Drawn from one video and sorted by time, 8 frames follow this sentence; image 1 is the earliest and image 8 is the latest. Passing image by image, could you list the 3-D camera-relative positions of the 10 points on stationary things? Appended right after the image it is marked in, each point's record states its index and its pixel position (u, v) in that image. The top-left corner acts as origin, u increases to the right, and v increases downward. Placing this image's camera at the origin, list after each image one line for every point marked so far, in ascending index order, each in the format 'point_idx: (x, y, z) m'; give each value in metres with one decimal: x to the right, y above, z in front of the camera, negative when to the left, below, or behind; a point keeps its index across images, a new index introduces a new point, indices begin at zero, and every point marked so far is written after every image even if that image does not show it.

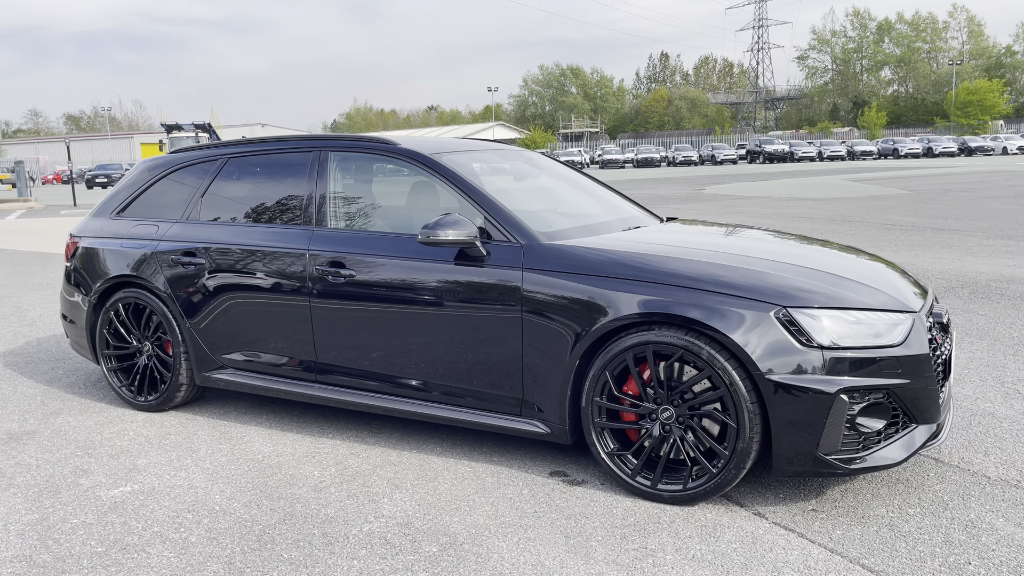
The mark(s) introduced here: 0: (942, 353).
0: (+1.6, -0.2, +3.2) m
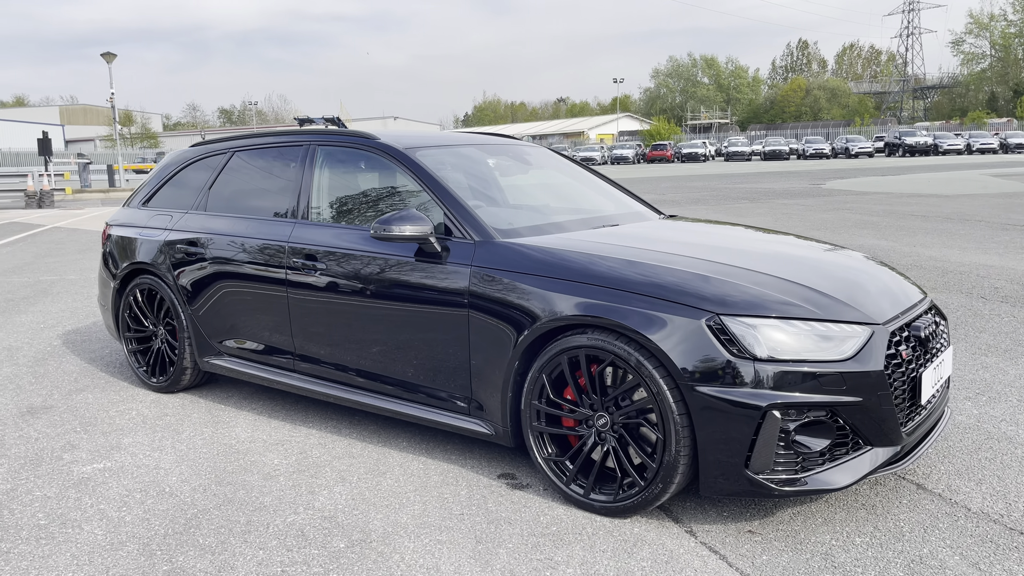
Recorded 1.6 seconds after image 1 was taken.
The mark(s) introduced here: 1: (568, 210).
0: (+1.4, -0.3, +2.9) m
1: (+0.2, +0.4, +4.2) m
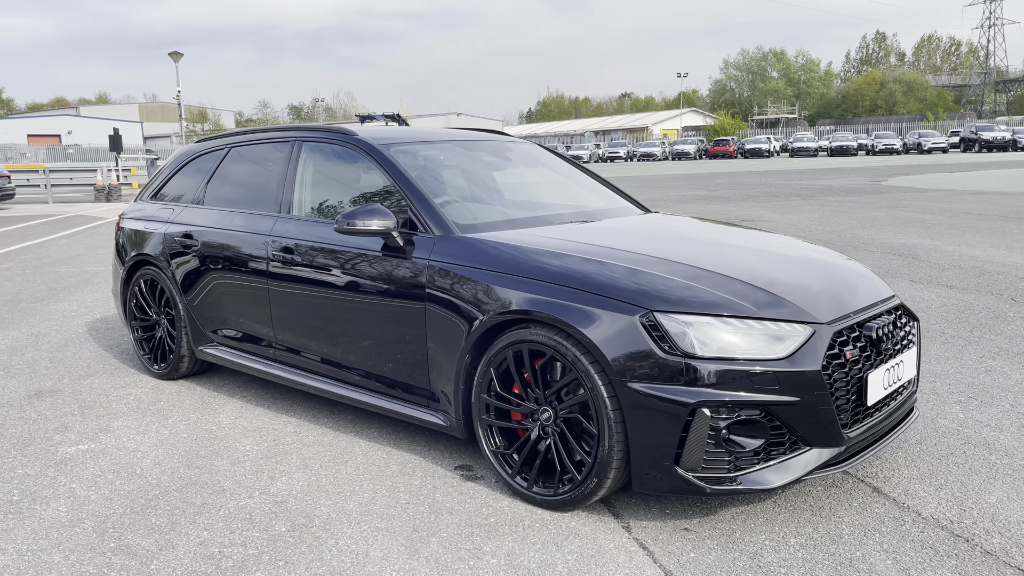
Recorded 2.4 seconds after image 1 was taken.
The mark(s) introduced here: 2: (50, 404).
0: (+1.2, -0.3, +2.9) m
1: (+0.1, +0.4, +4.2) m
2: (-2.4, -0.6, +4.4) m
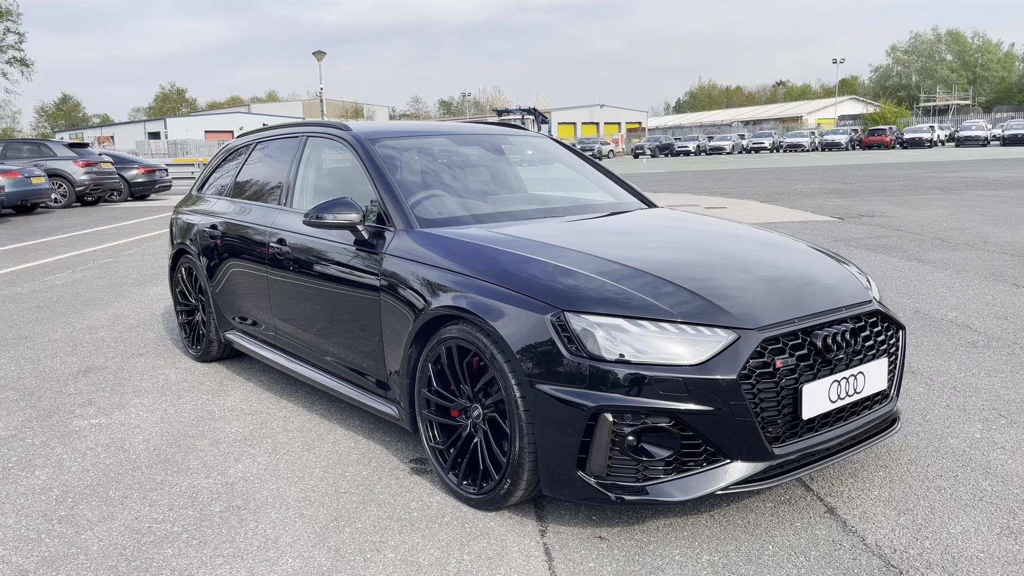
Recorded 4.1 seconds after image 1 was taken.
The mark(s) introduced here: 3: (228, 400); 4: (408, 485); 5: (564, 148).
0: (+0.9, -0.3, +2.7) m
1: (+0.1, +0.4, +4.1) m
2: (-2.4, -0.5, +4.7) m
3: (-1.5, -0.6, +4.3) m
4: (-0.4, -0.7, +3.2) m
5: (+0.2, +0.8, +4.9) m
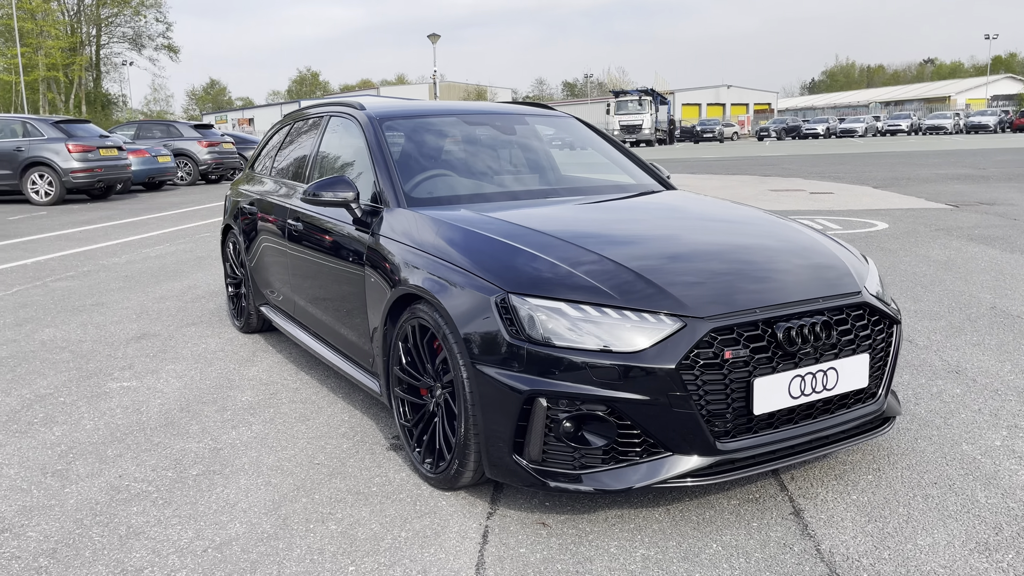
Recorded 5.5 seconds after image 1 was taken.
0: (+0.7, -0.3, +2.5) m
1: (+0.1, +0.5, +4.1) m
2: (-2.2, -0.4, +5.0) m
3: (-1.4, -0.4, +4.5) m
4: (-0.5, -0.7, +3.2) m
5: (+0.4, +0.9, +4.8) m
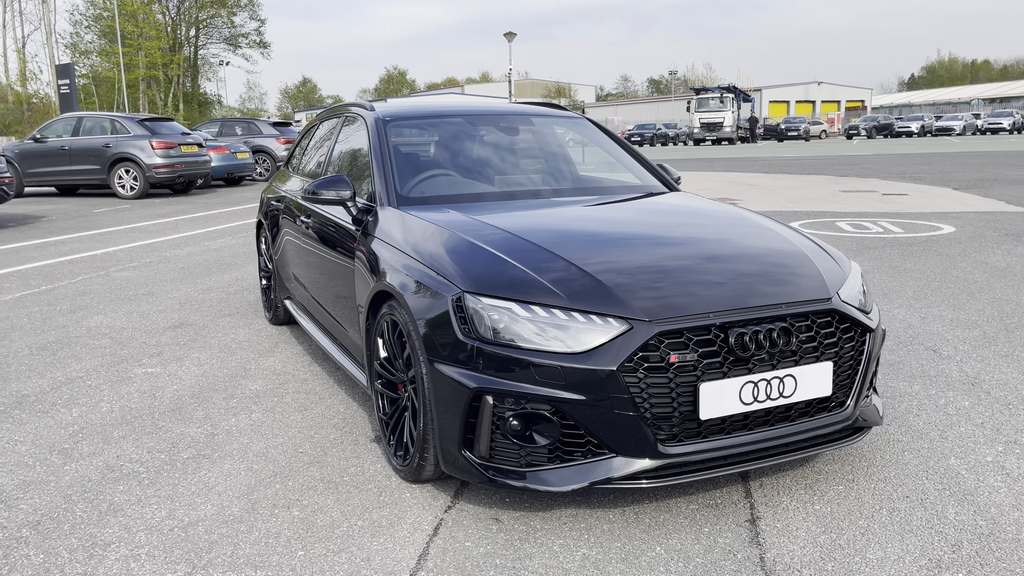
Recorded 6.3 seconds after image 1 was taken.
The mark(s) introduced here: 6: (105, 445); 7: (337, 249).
0: (+0.5, -0.3, +2.5) m
1: (+0.2, +0.5, +4.1) m
2: (-2.1, -0.3, +5.3) m
3: (-1.4, -0.4, +4.7) m
4: (-0.6, -0.6, +3.3) m
5: (+0.5, +0.9, +4.8) m
6: (-1.7, -0.6, +3.4) m
7: (-0.8, +0.2, +3.9) m
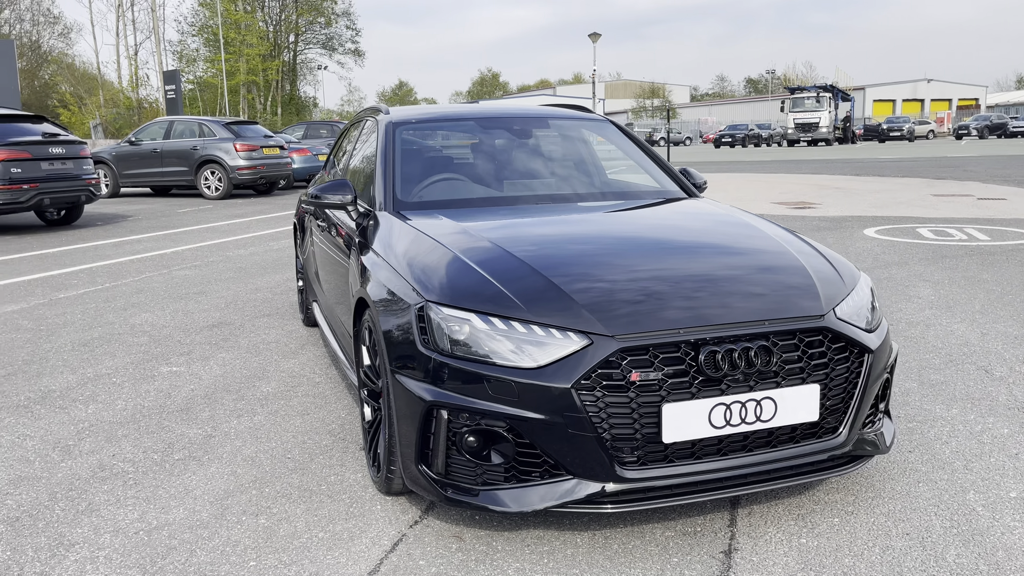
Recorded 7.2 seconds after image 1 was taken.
0: (+0.4, -0.3, +2.3) m
1: (+0.2, +0.5, +4.0) m
2: (-2.0, -0.3, +5.4) m
3: (-1.2, -0.4, +4.7) m
4: (-0.6, -0.7, +3.3) m
5: (+0.6, +0.9, +4.6) m
6: (-1.7, -0.6, +3.5) m
7: (-0.8, +0.2, +3.9) m
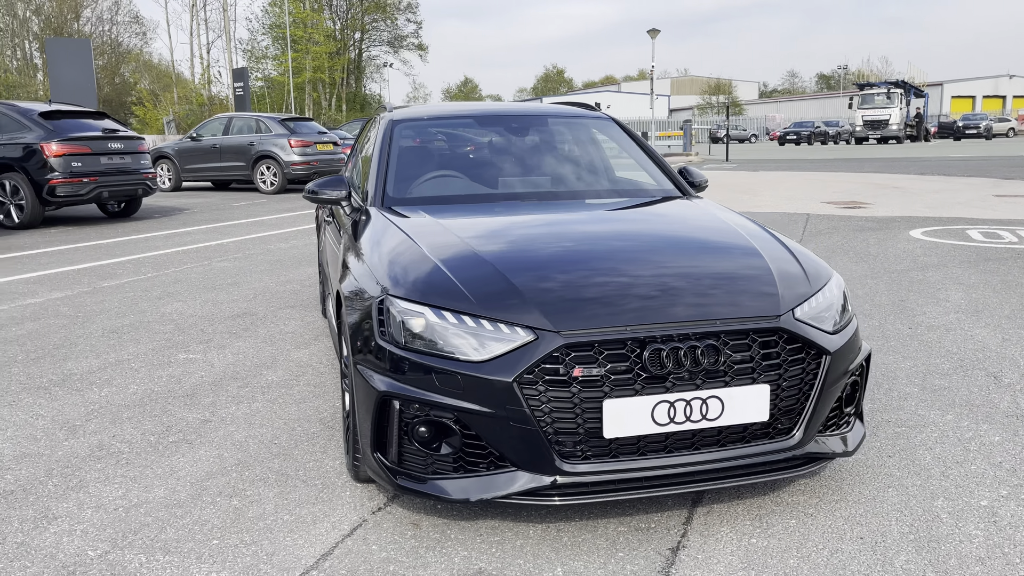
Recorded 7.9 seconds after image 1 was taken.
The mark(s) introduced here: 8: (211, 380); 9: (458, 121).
0: (+0.3, -0.3, +2.4) m
1: (+0.2, +0.5, +4.0) m
2: (-1.9, -0.2, +5.6) m
3: (-1.2, -0.4, +4.9) m
4: (-0.7, -0.6, +3.4) m
5: (+0.6, +0.9, +4.6) m
6: (-1.8, -0.6, +3.7) m
7: (-0.8, +0.2, +4.0) m
8: (-1.5, -0.5, +4.3) m
9: (-0.2, +0.9, +4.3) m
